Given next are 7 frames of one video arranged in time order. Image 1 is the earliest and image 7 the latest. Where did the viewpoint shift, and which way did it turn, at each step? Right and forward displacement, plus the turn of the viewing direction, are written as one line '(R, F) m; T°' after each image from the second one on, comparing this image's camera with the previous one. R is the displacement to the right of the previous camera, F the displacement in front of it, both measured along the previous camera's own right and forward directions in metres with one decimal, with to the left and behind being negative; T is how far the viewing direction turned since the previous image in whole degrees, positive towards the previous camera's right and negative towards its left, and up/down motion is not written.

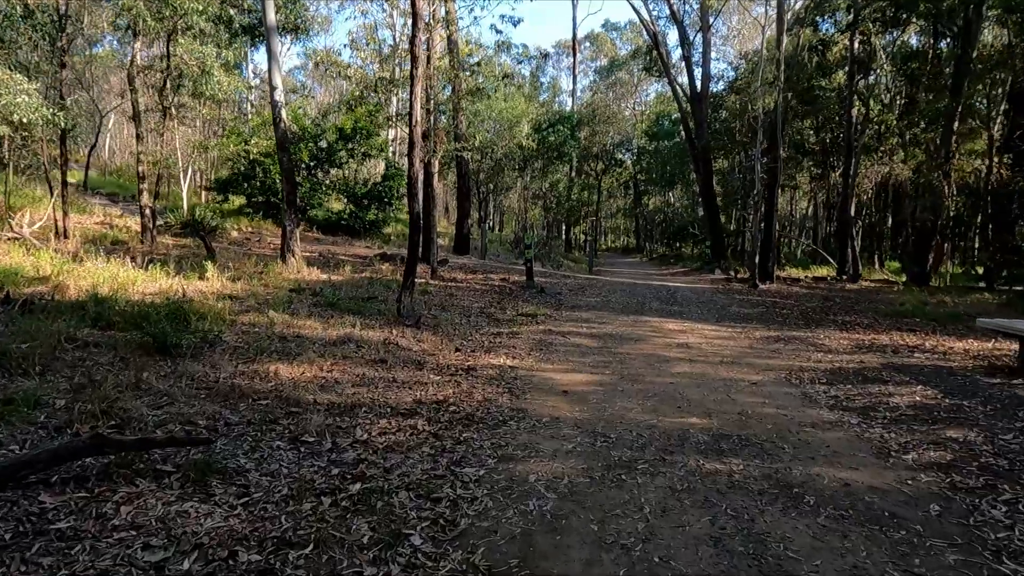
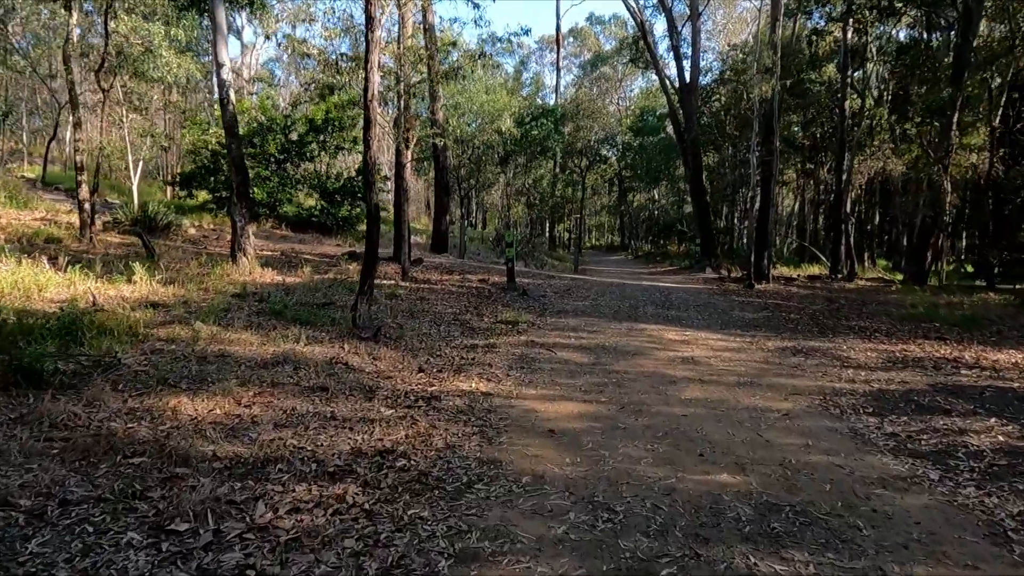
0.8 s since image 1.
(+0.1, +1.3) m; +1°
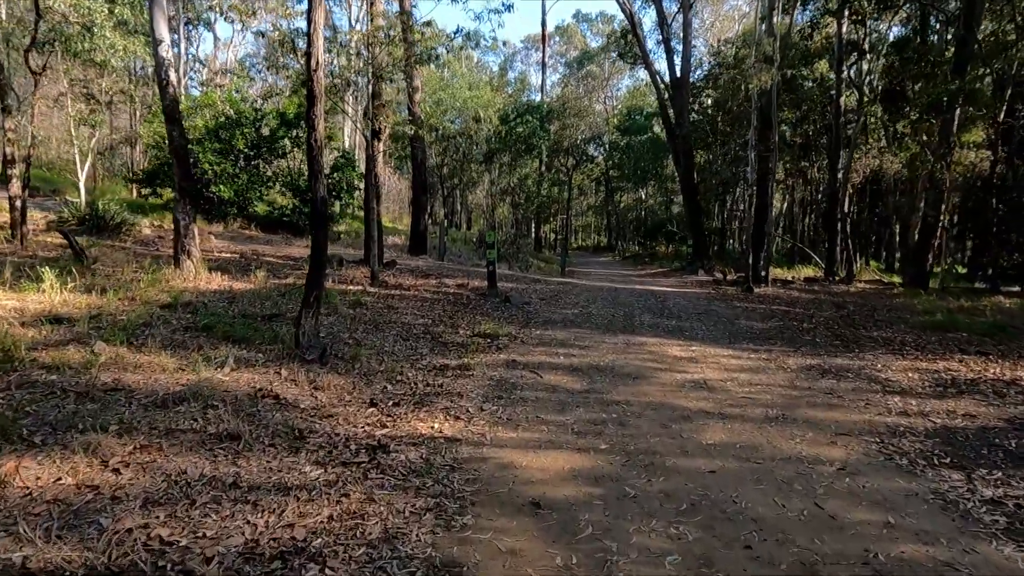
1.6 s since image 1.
(+0.1, +1.2) m; +1°
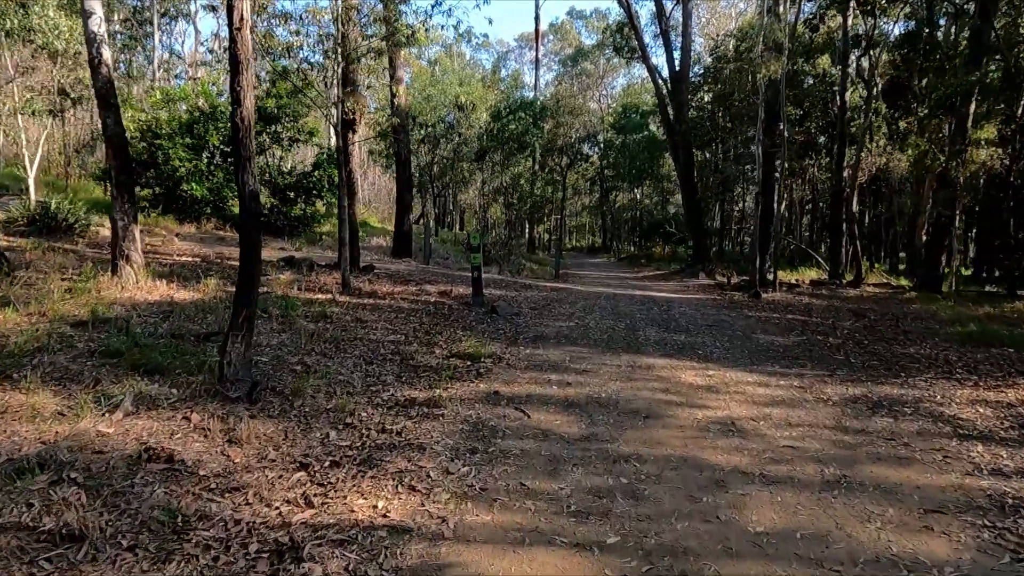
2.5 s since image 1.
(+0.1, +1.2) m; 0°
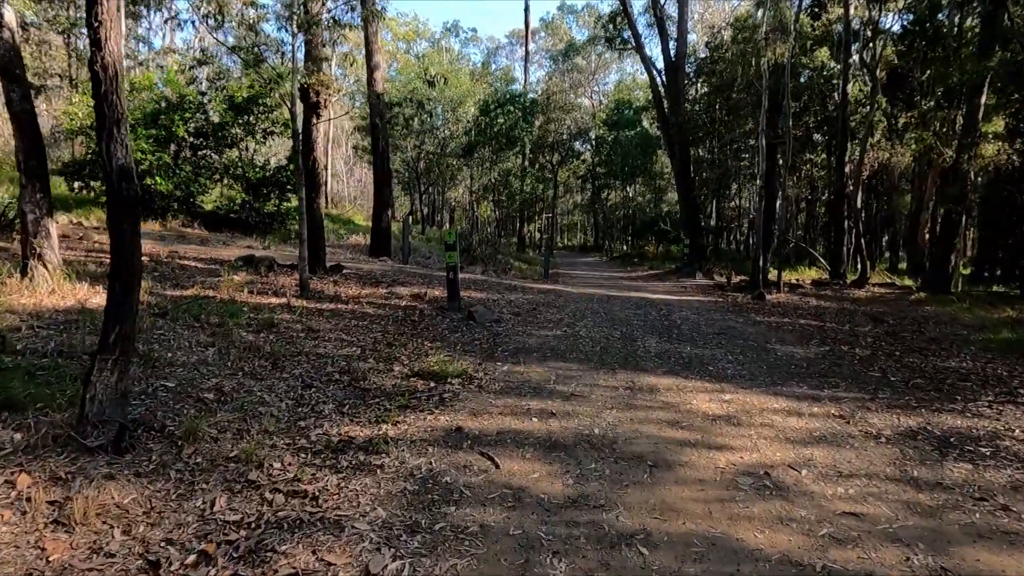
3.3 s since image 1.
(+0.2, +1.2) m; +1°
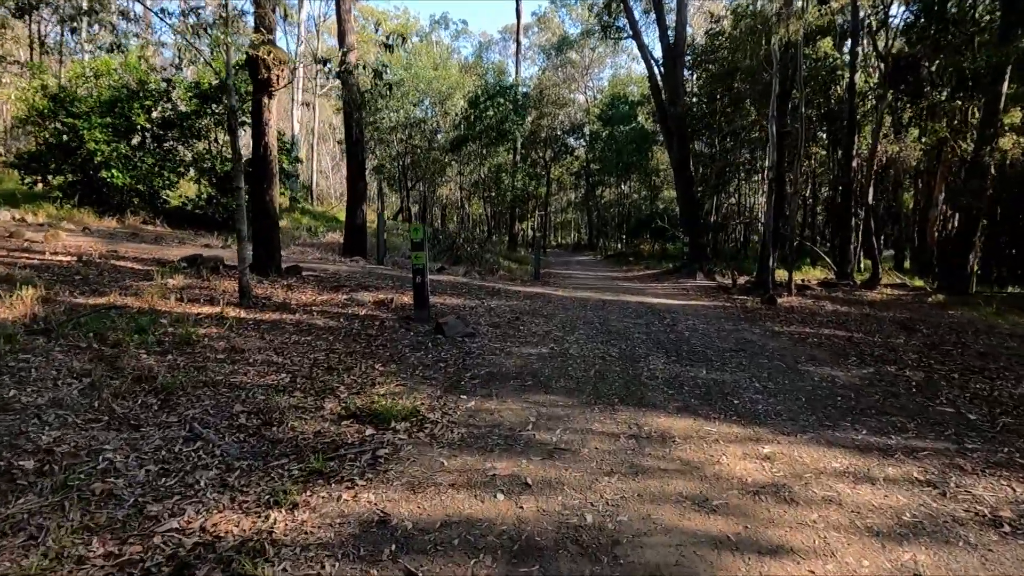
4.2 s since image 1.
(+0.2, +1.4) m; +1°
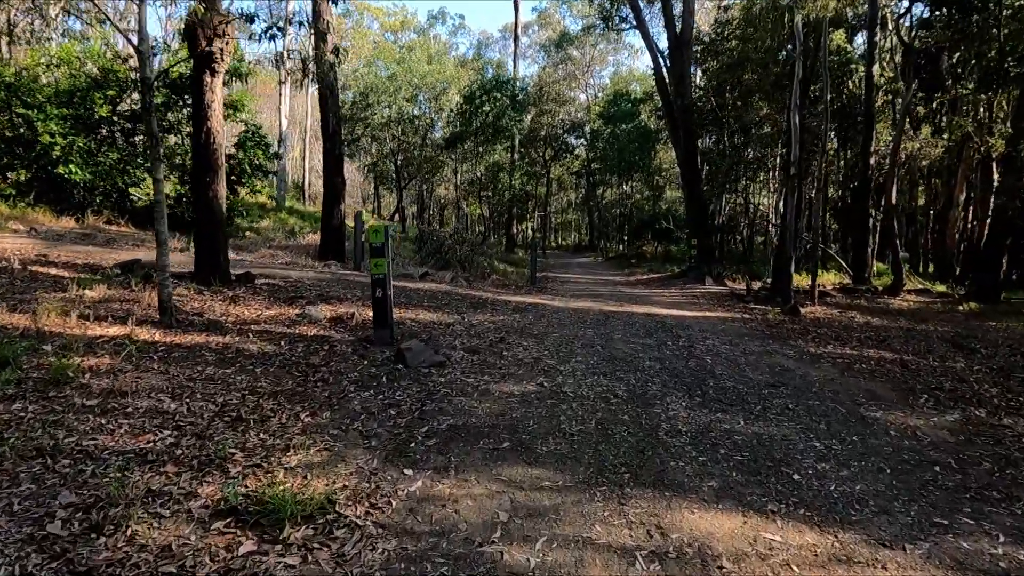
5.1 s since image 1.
(+0.2, +1.4) m; 0°
